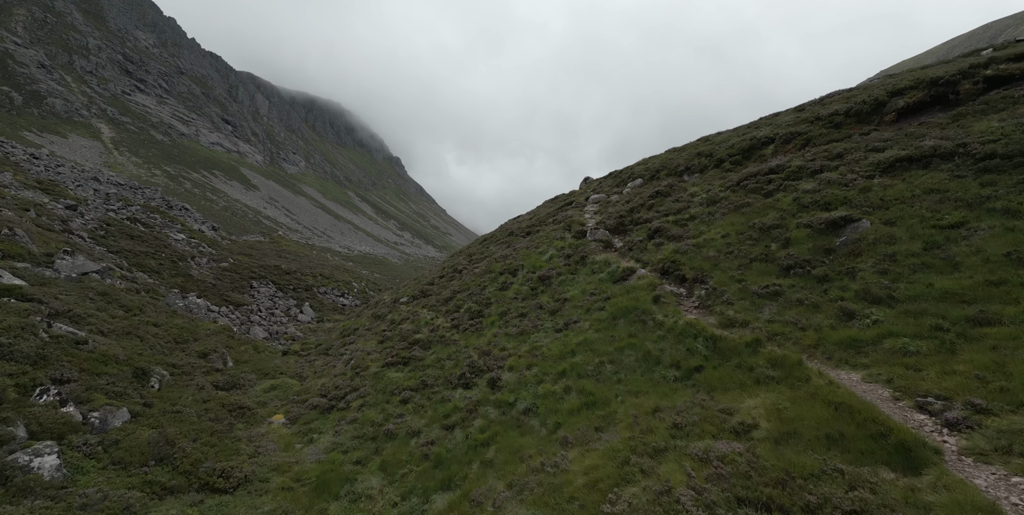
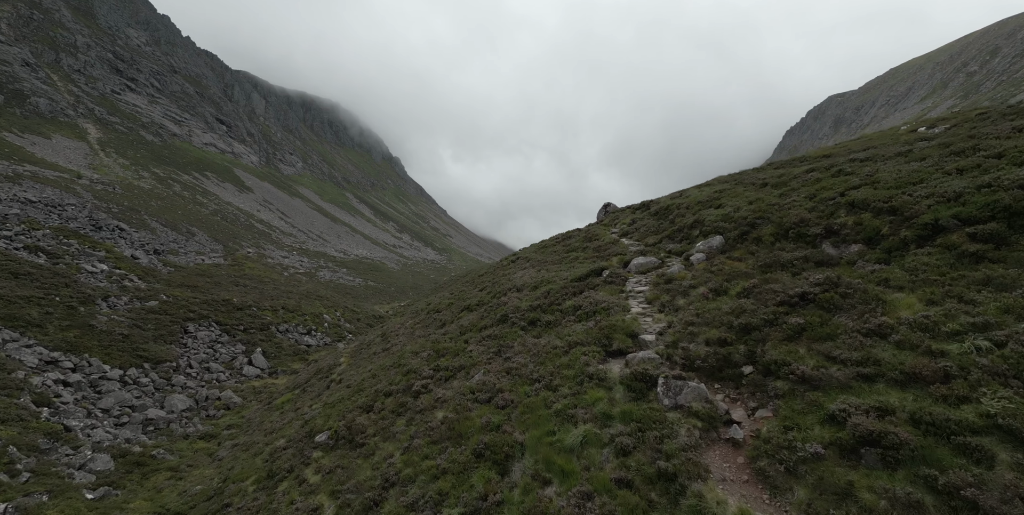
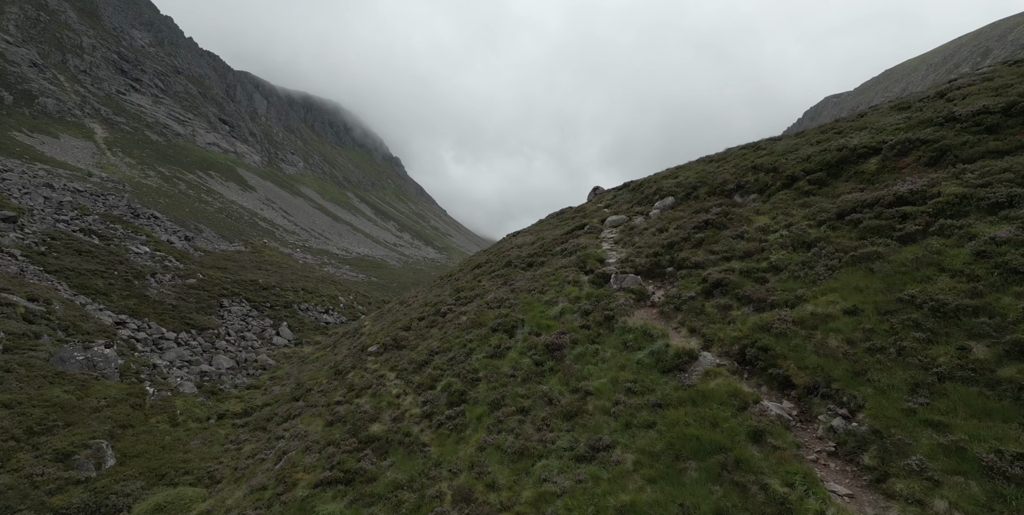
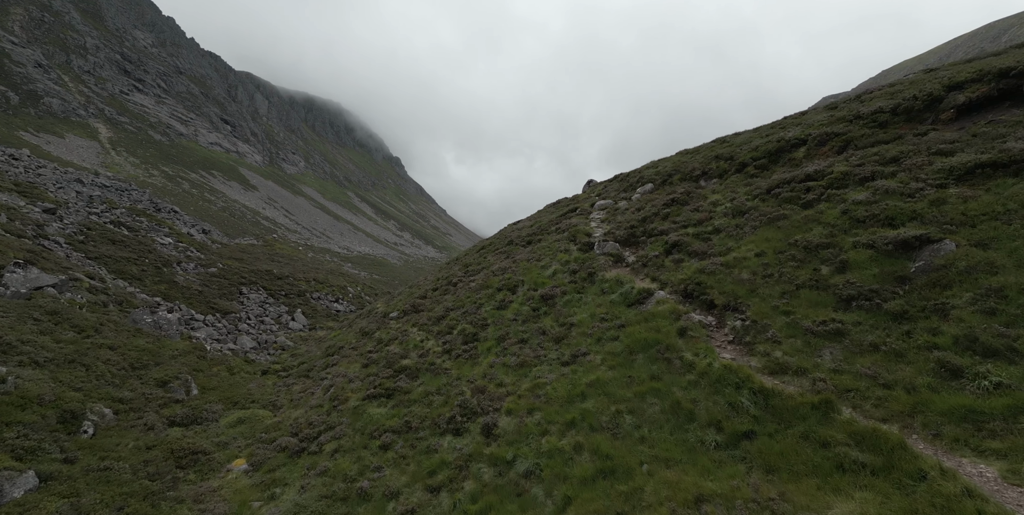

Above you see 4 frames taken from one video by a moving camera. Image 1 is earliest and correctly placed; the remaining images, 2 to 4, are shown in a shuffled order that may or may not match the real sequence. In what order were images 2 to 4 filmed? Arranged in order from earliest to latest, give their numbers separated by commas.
4, 3, 2
